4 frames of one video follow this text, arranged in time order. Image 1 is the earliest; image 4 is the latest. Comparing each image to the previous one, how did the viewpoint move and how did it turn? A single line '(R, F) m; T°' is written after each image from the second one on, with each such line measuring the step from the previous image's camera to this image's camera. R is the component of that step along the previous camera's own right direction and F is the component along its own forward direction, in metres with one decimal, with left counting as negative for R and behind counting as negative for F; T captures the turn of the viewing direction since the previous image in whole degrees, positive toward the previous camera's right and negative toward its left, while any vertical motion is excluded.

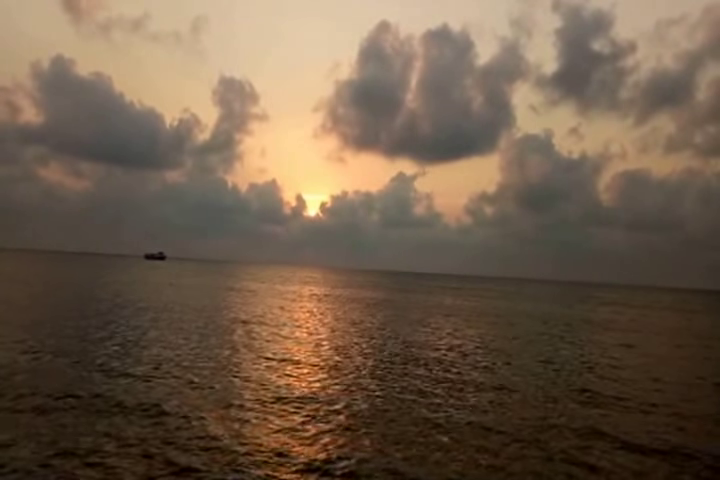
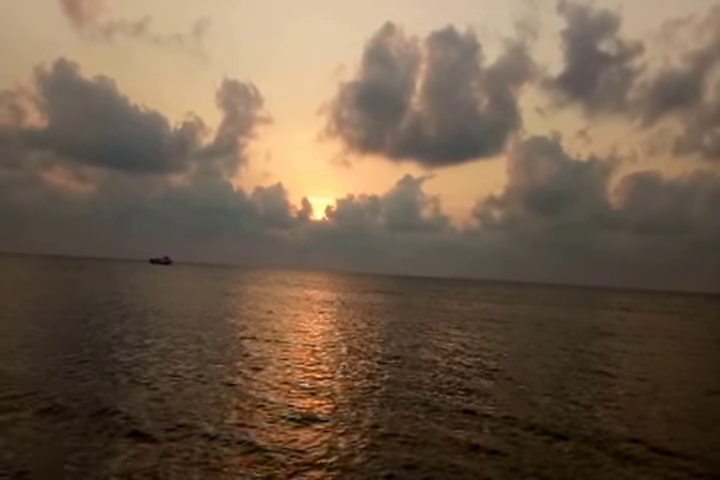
(+0.1, +0.7) m; -1°
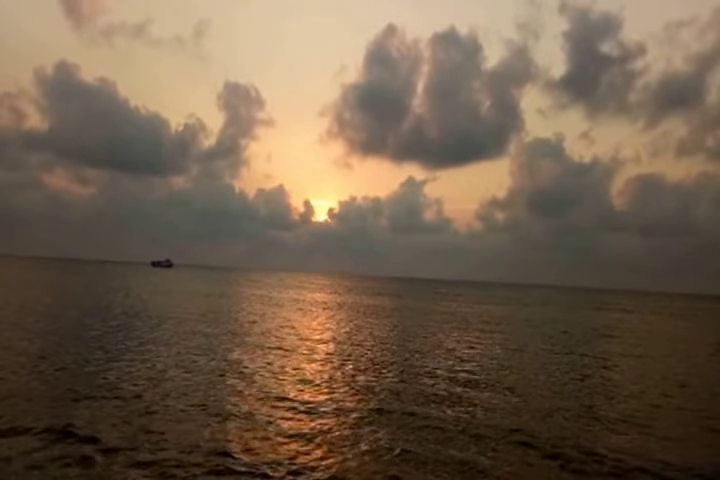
(-0.9, +0.4) m; 0°
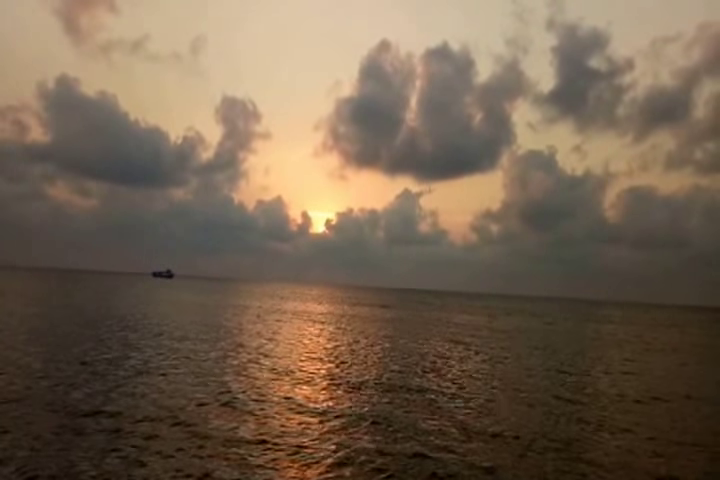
(+1.2, -1.1) m; 0°
